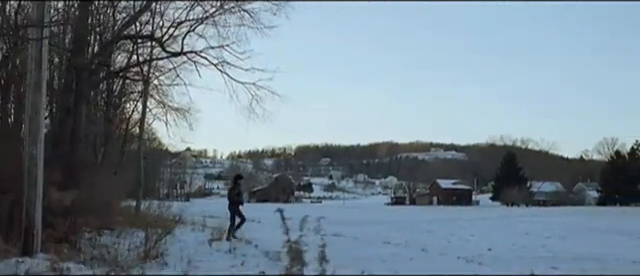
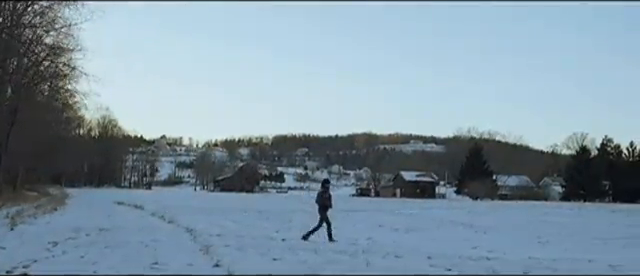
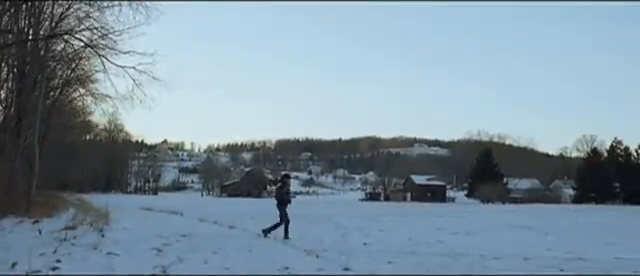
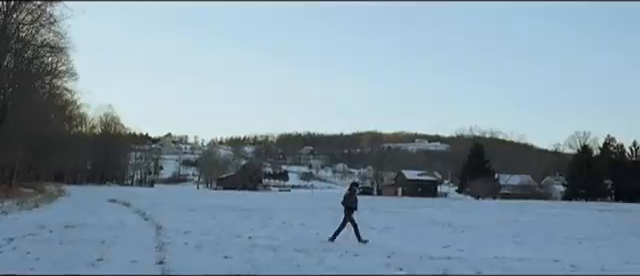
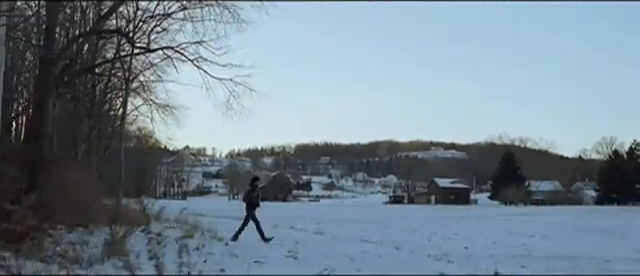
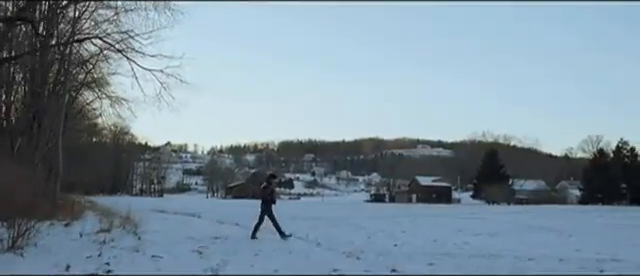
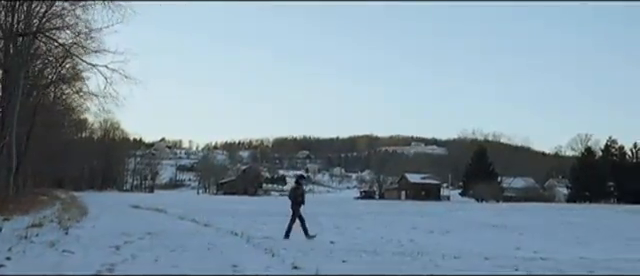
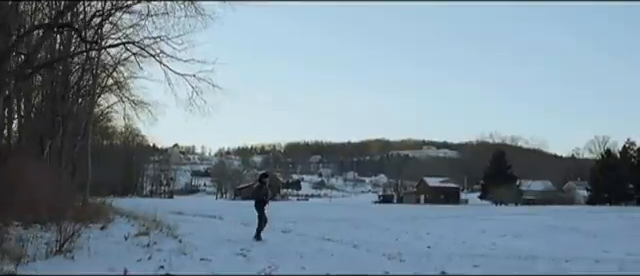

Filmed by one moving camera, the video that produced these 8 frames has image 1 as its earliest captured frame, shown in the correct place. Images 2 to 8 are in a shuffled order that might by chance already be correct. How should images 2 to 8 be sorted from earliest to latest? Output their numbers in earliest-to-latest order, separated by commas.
5, 8, 6, 3, 7, 2, 4
